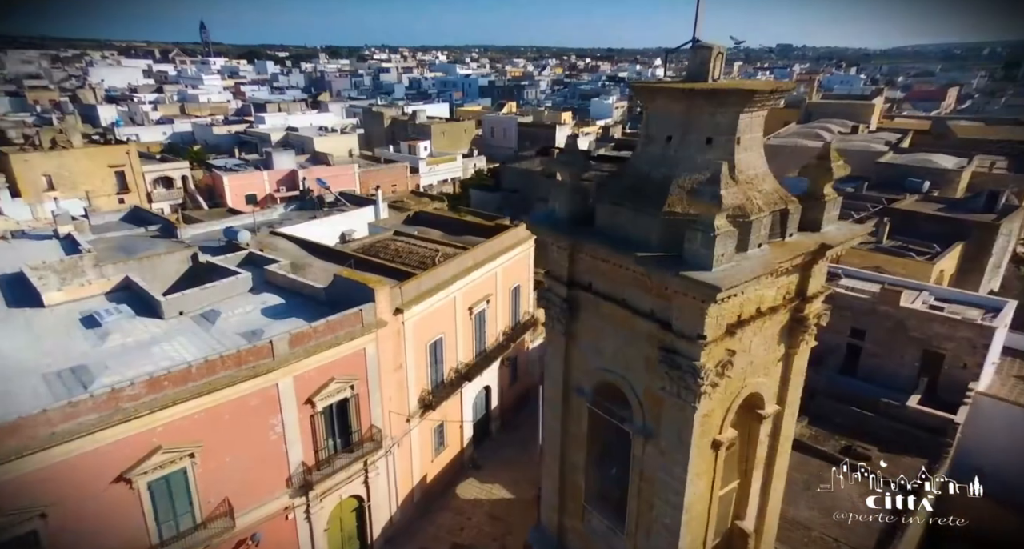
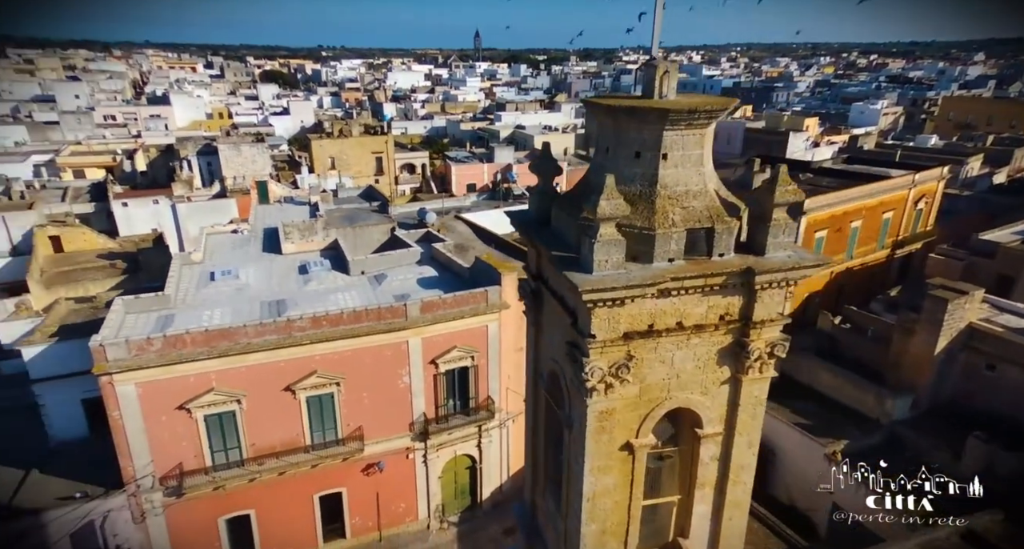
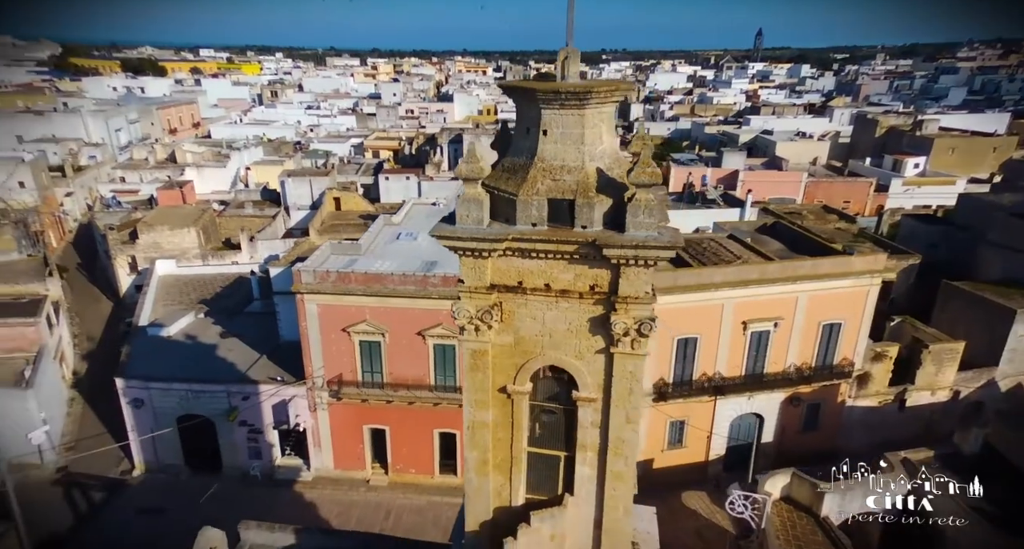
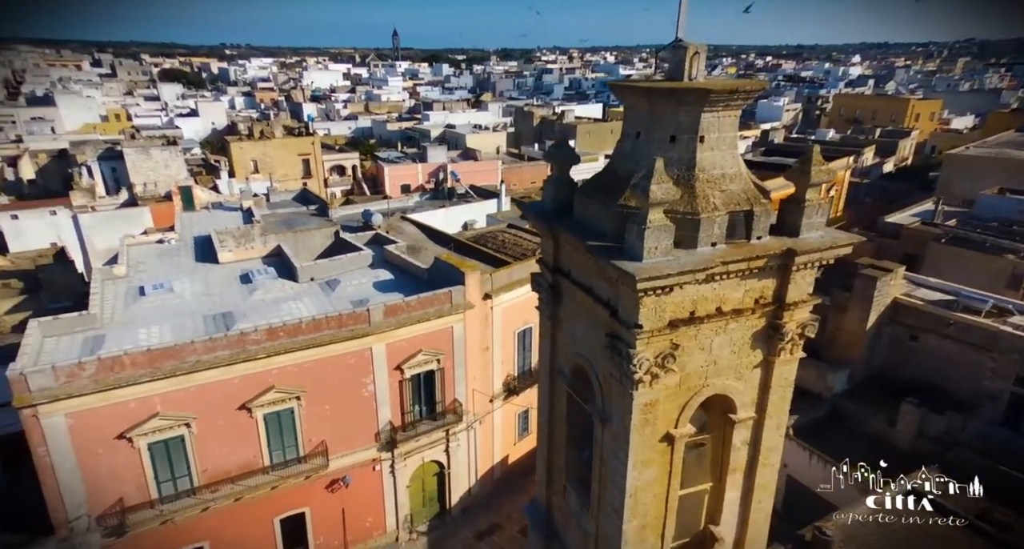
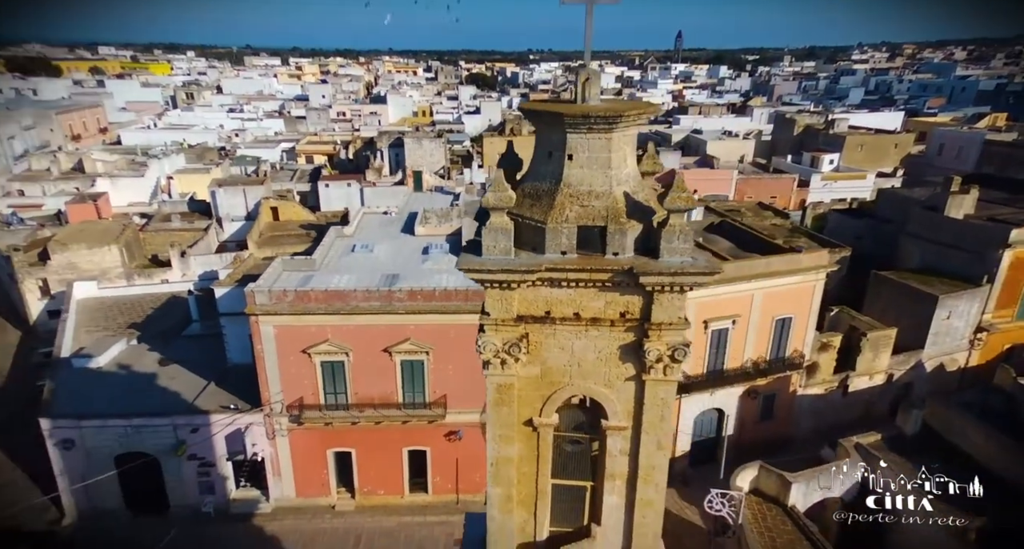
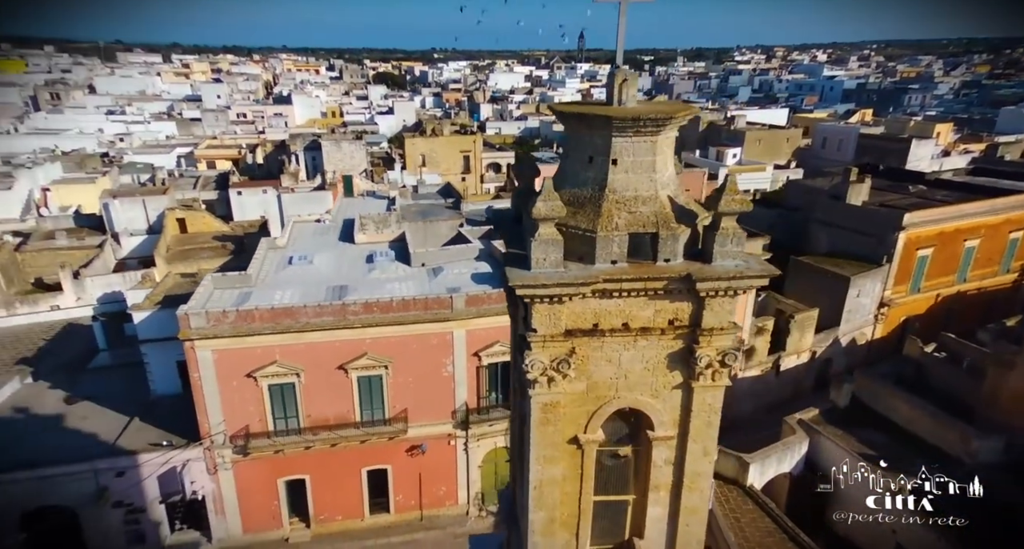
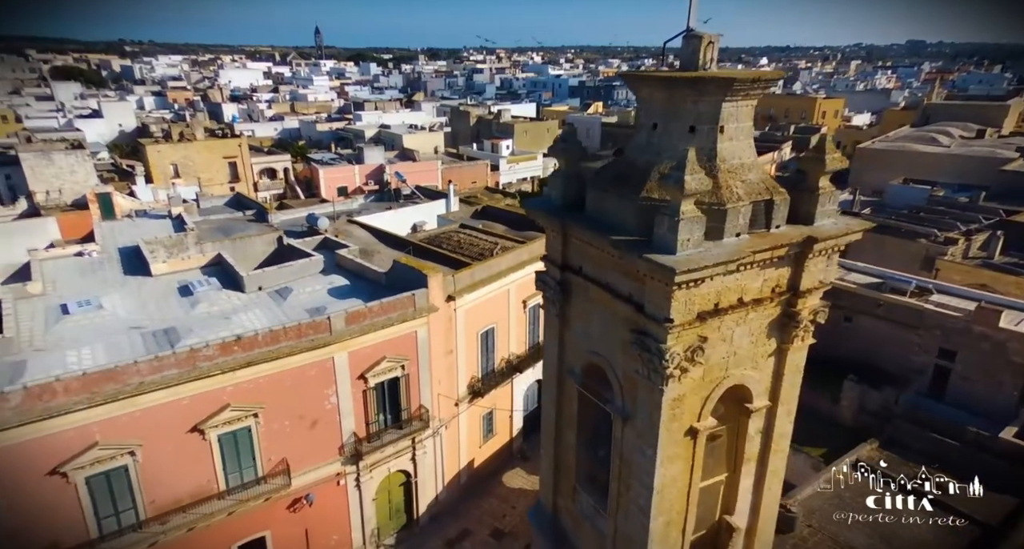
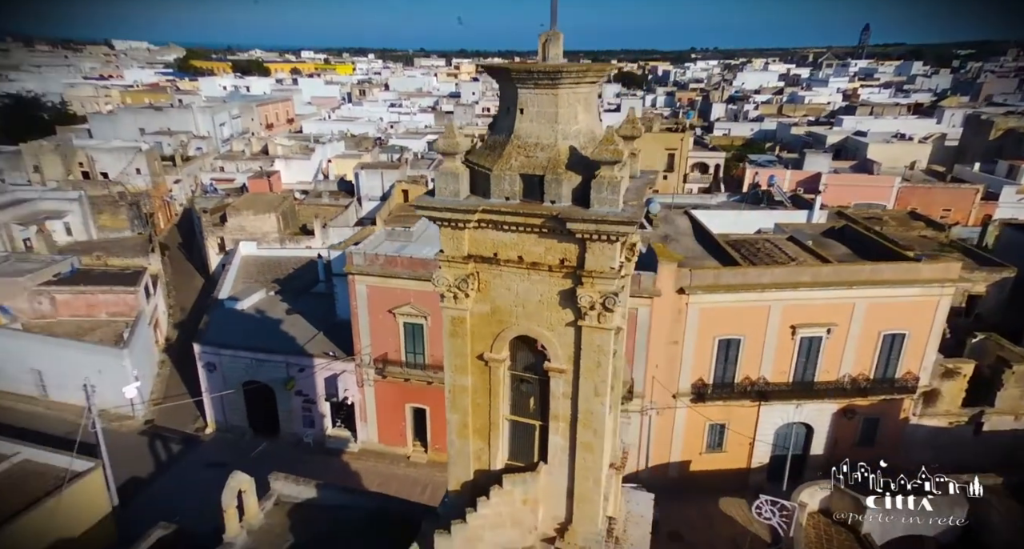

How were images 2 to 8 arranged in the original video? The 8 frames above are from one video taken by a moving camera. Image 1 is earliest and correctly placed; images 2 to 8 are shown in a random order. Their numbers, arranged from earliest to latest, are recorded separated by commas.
7, 4, 2, 6, 5, 3, 8
